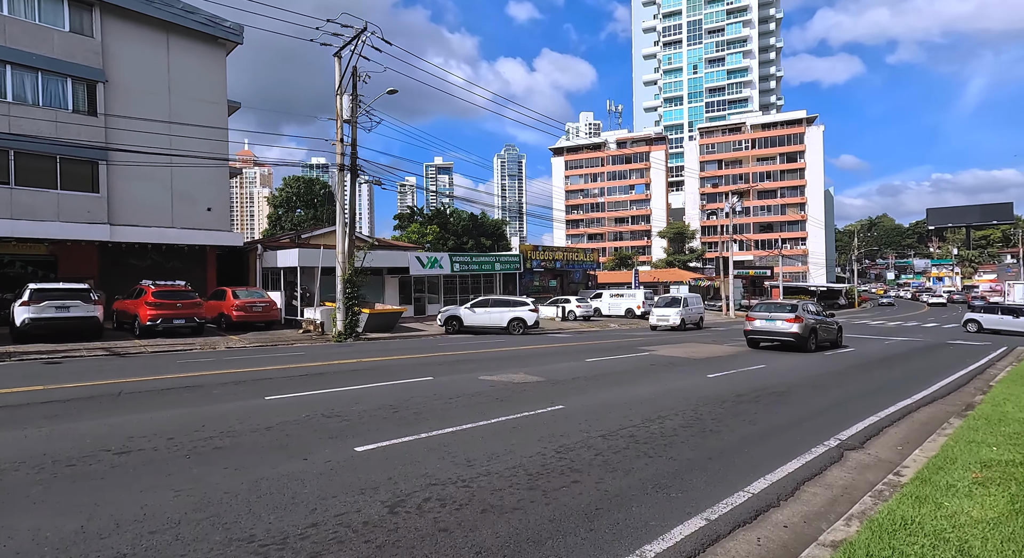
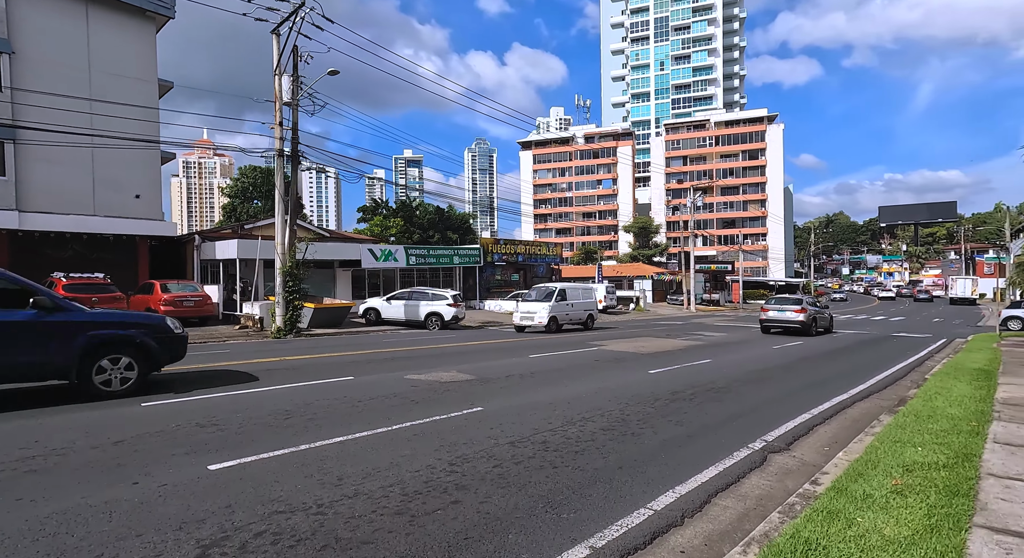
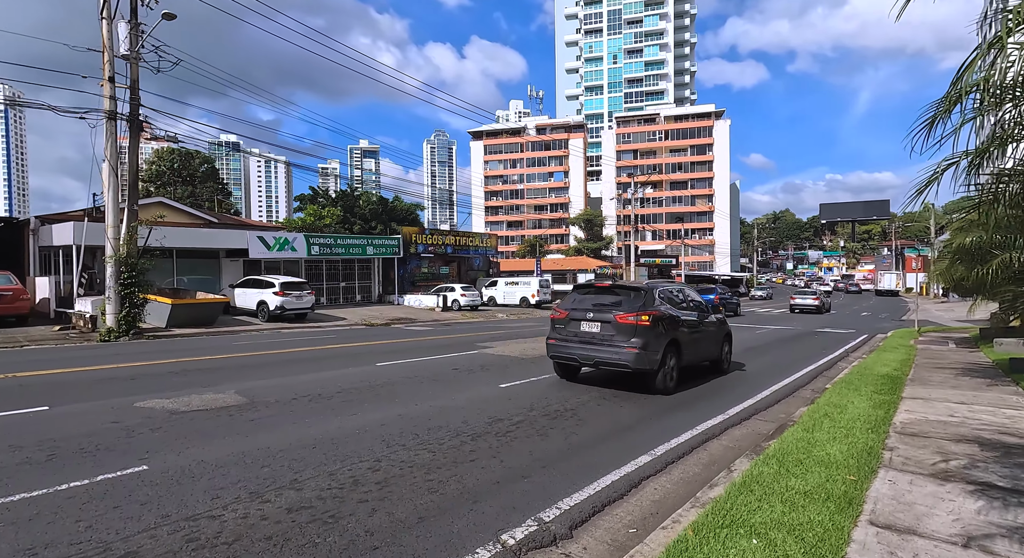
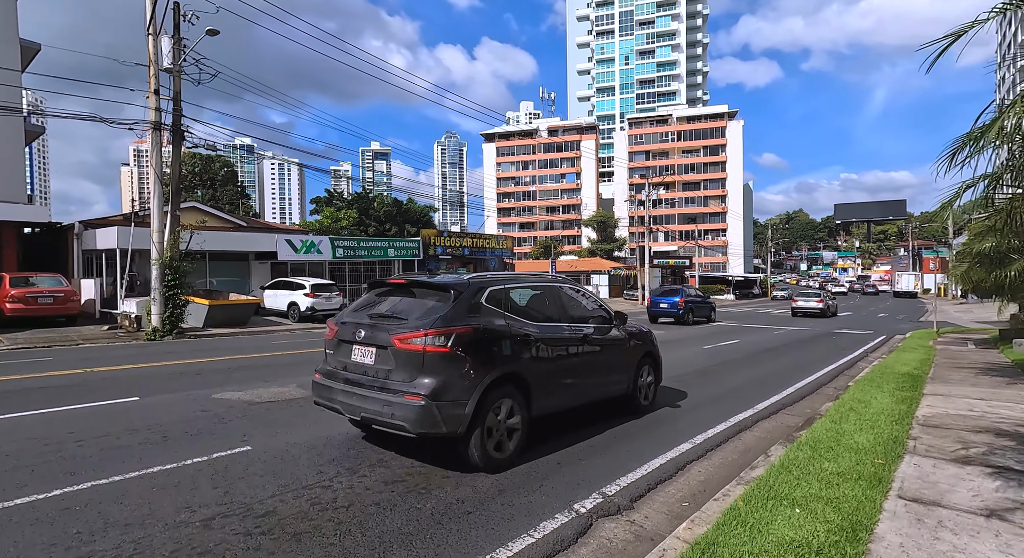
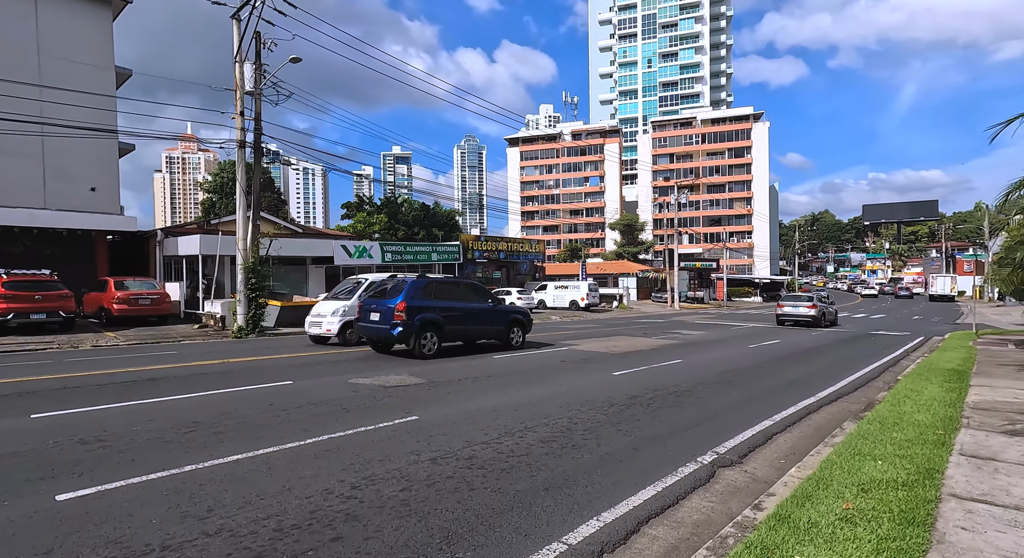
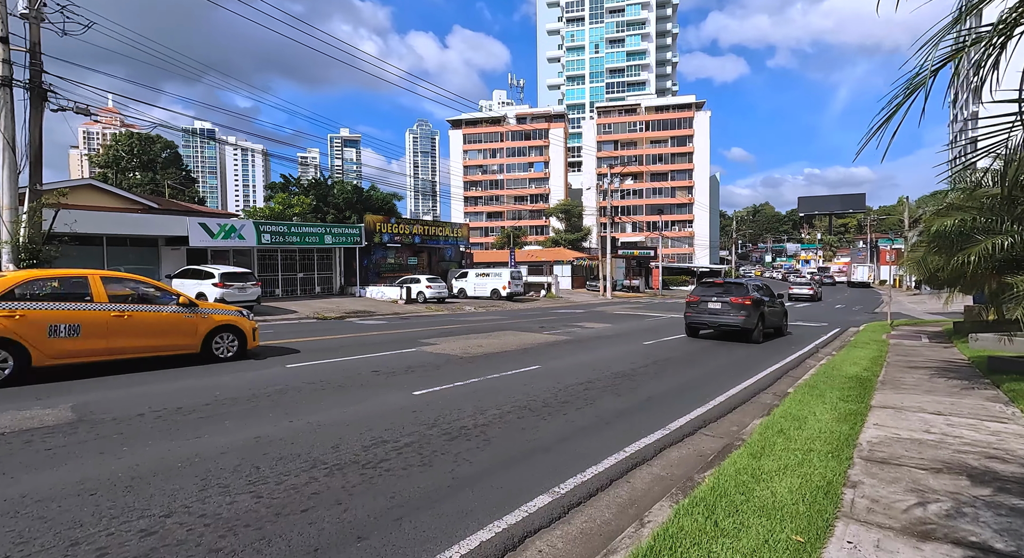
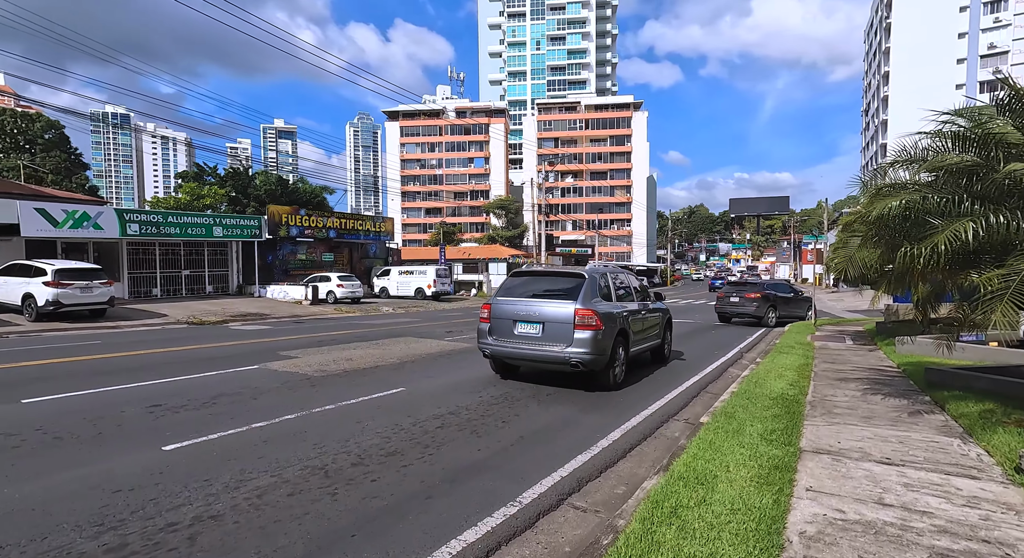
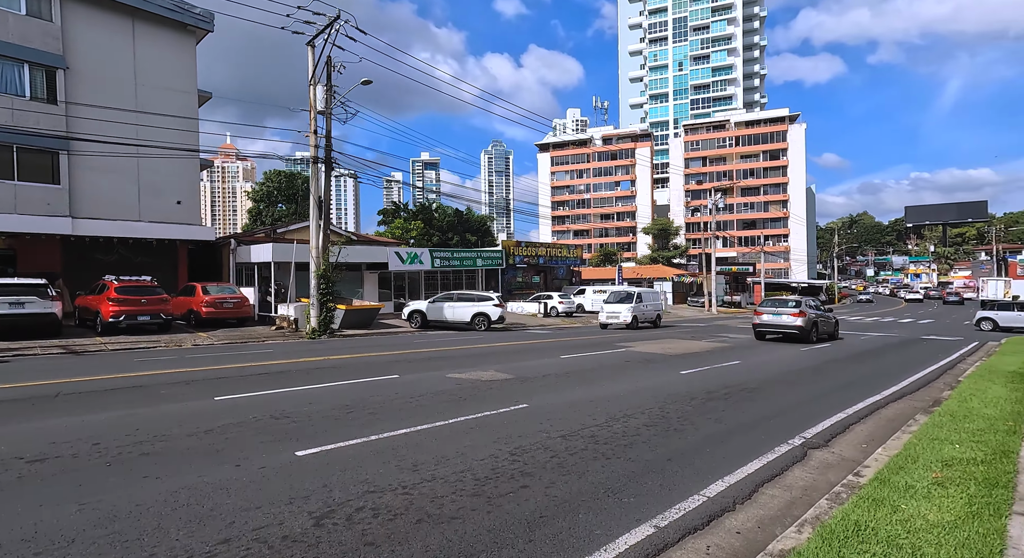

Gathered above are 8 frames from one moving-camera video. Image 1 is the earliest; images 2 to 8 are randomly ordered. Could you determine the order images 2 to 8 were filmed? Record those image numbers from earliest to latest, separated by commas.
8, 2, 5, 4, 3, 6, 7
